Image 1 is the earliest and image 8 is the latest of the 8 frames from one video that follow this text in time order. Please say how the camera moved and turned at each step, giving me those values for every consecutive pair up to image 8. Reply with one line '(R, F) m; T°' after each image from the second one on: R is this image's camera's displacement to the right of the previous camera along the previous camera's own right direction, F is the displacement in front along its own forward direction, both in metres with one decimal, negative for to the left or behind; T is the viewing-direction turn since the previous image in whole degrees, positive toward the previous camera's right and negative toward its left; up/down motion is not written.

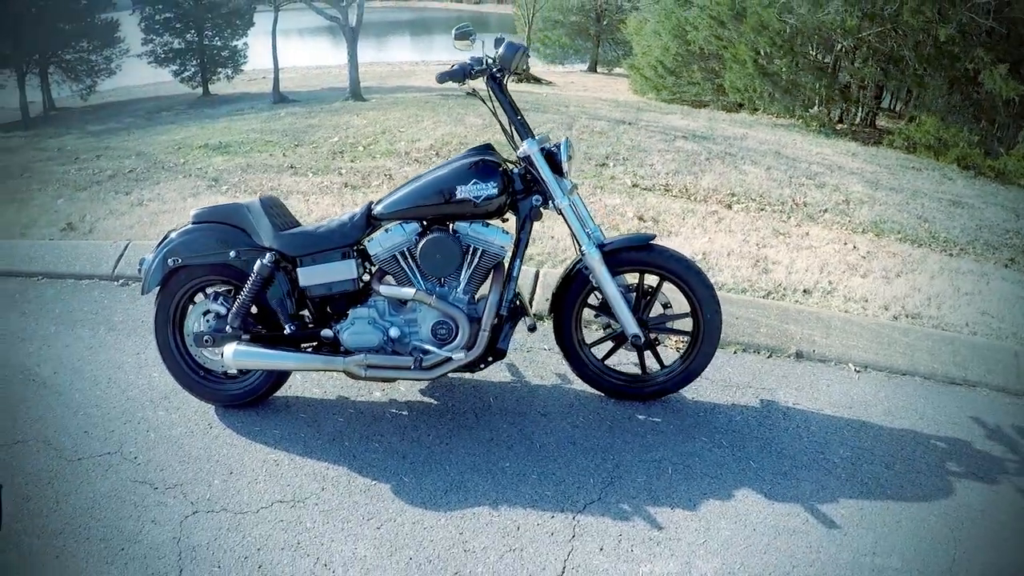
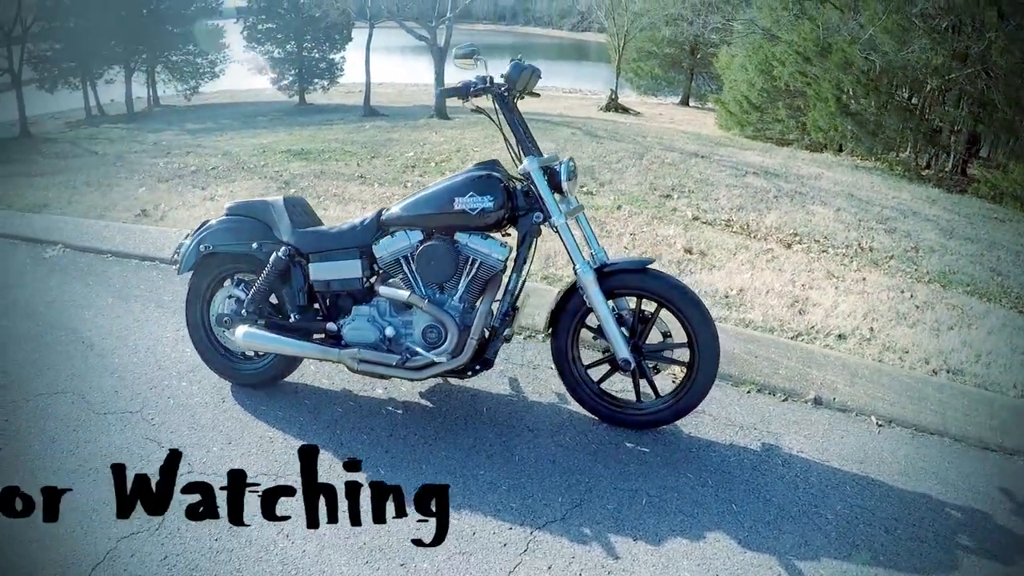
(+0.4, +0.1) m; -6°
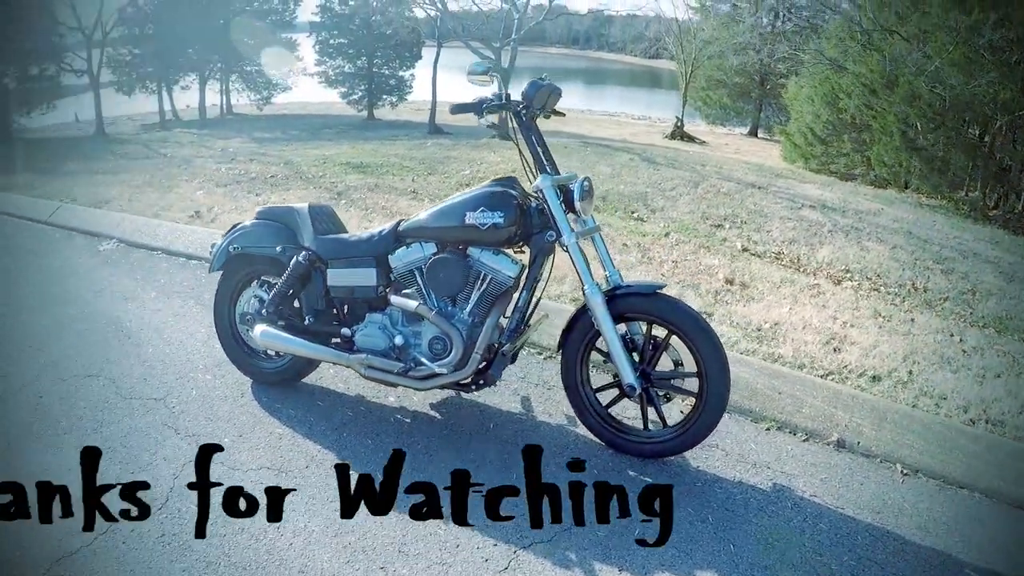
(+0.2, +0.1) m; -4°
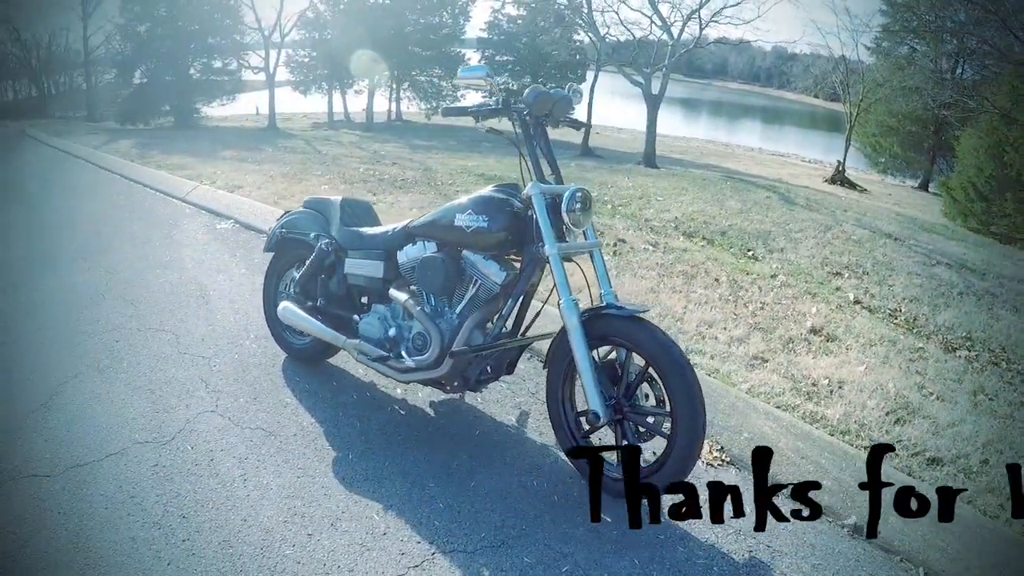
(+0.6, +0.2) m; -11°
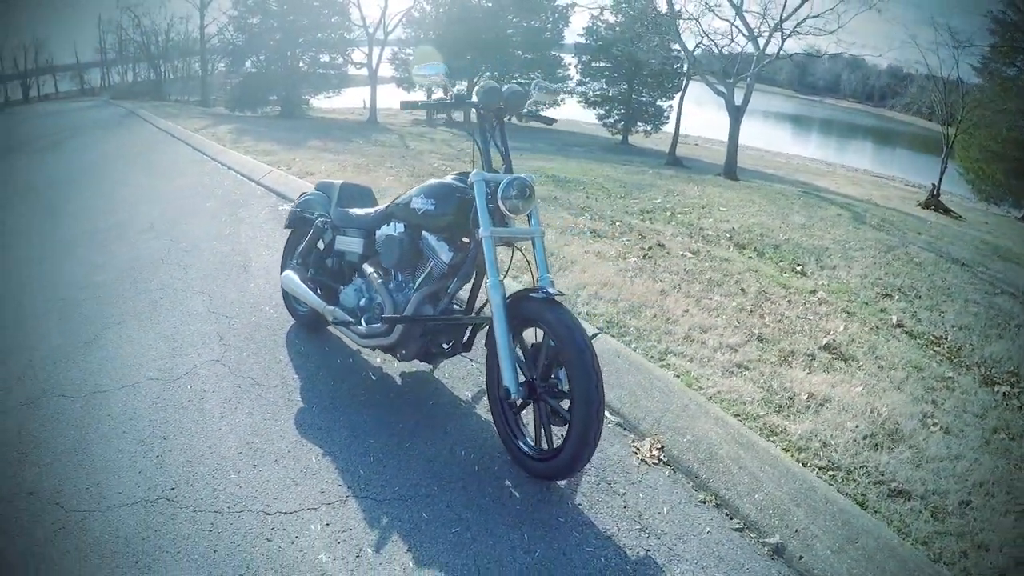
(+0.6, -0.1) m; -7°
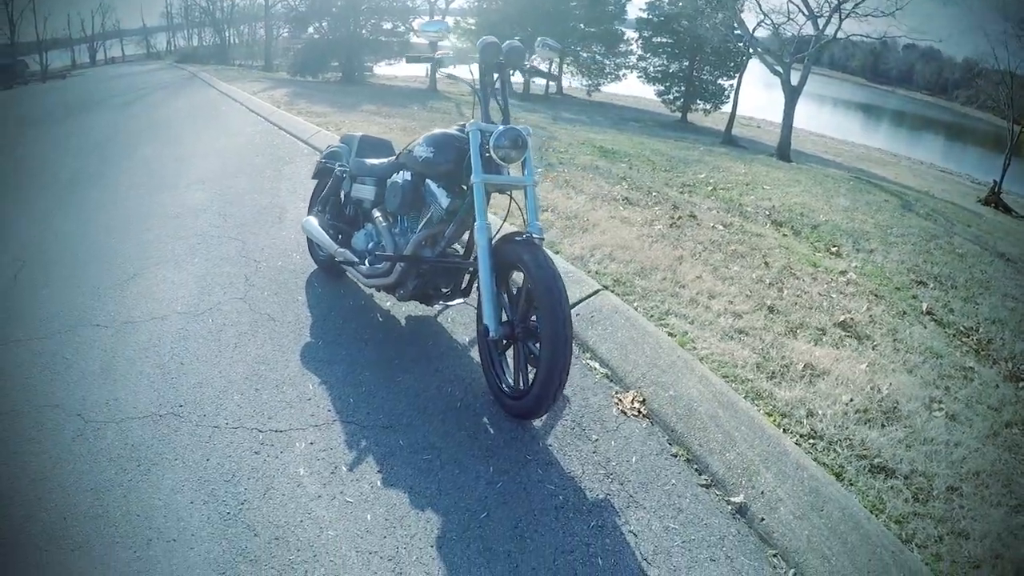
(+0.3, -0.1) m; -4°
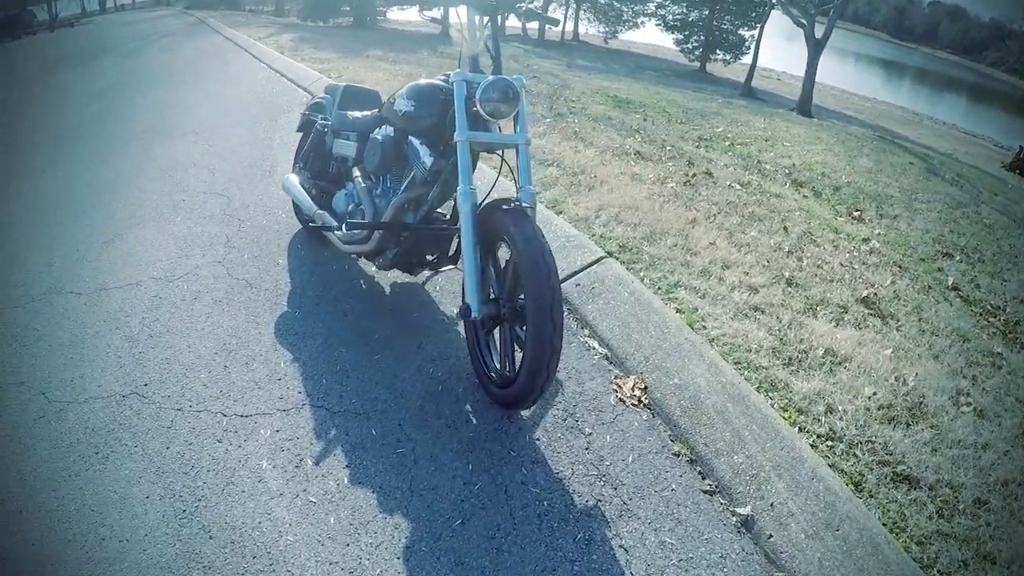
(+0.1, +0.3) m; -1°
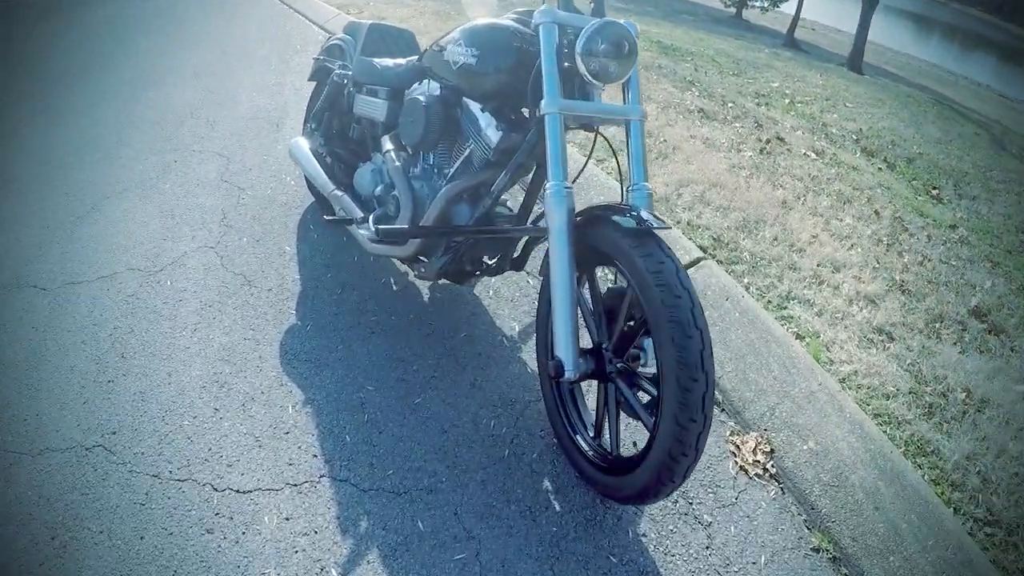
(-0.3, +0.8) m; 0°
